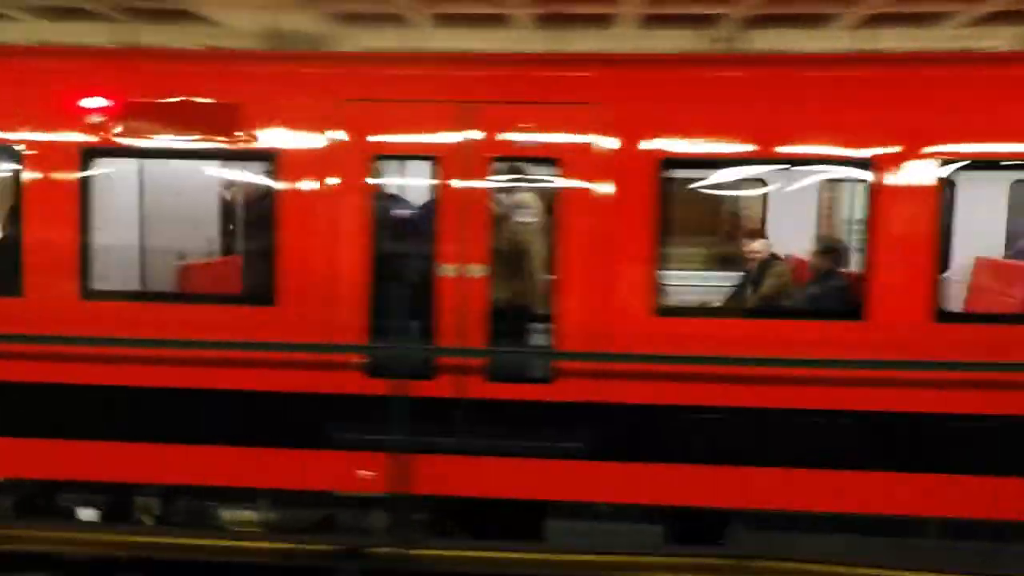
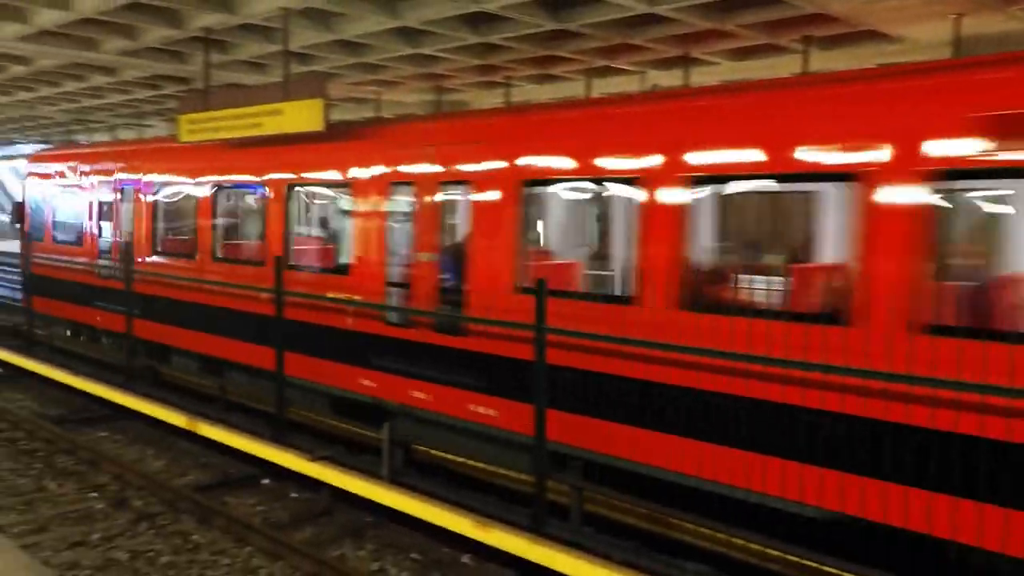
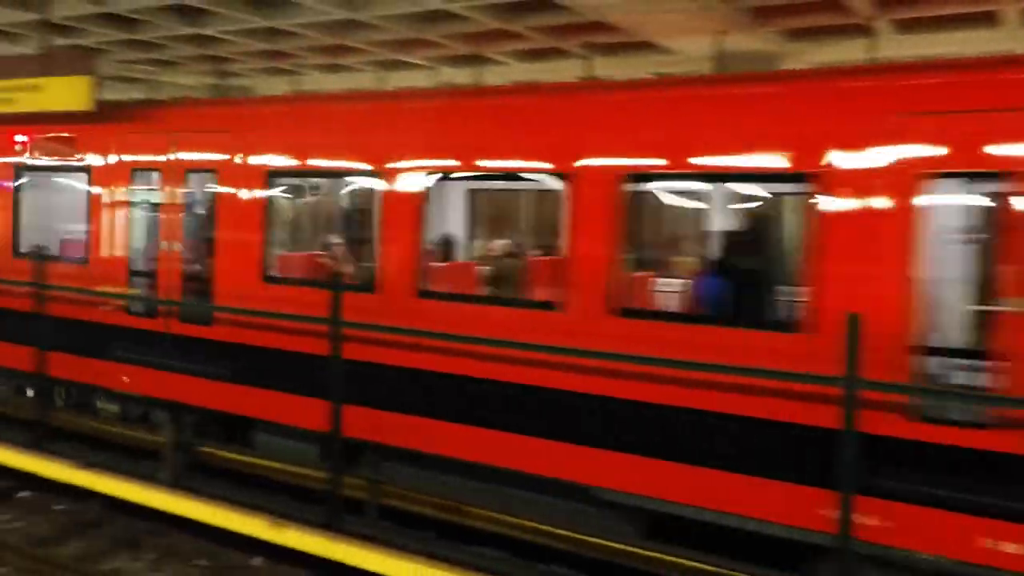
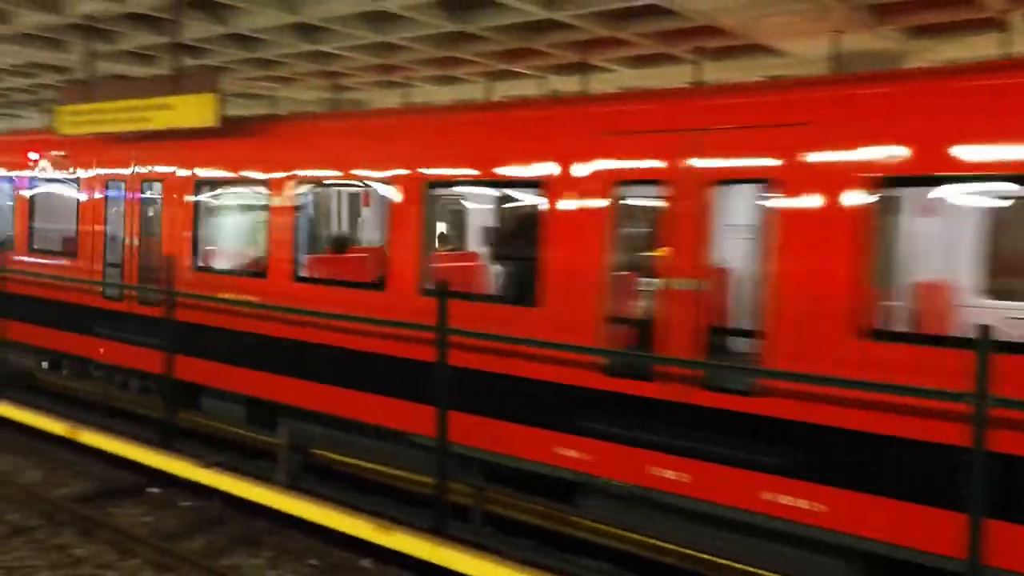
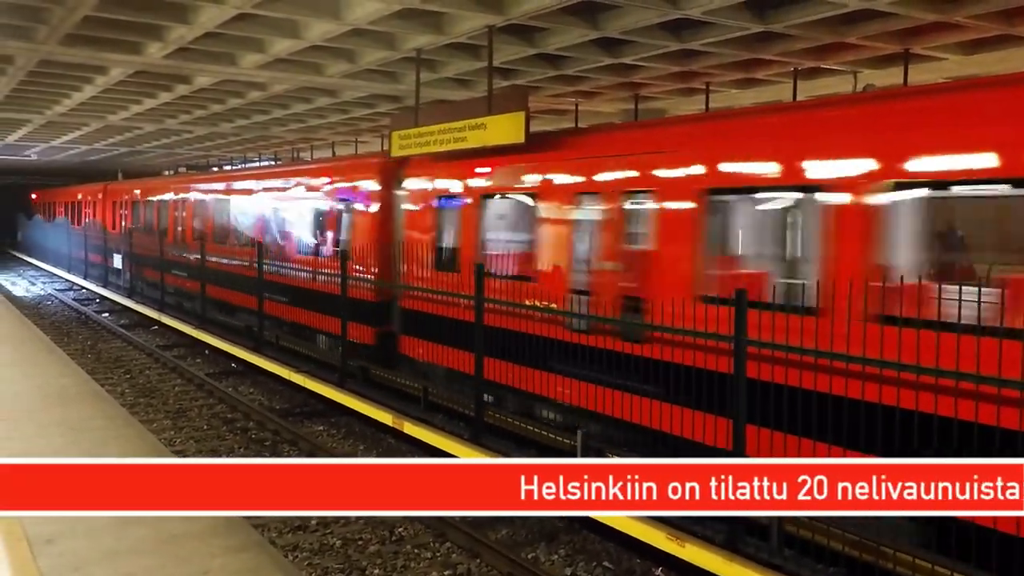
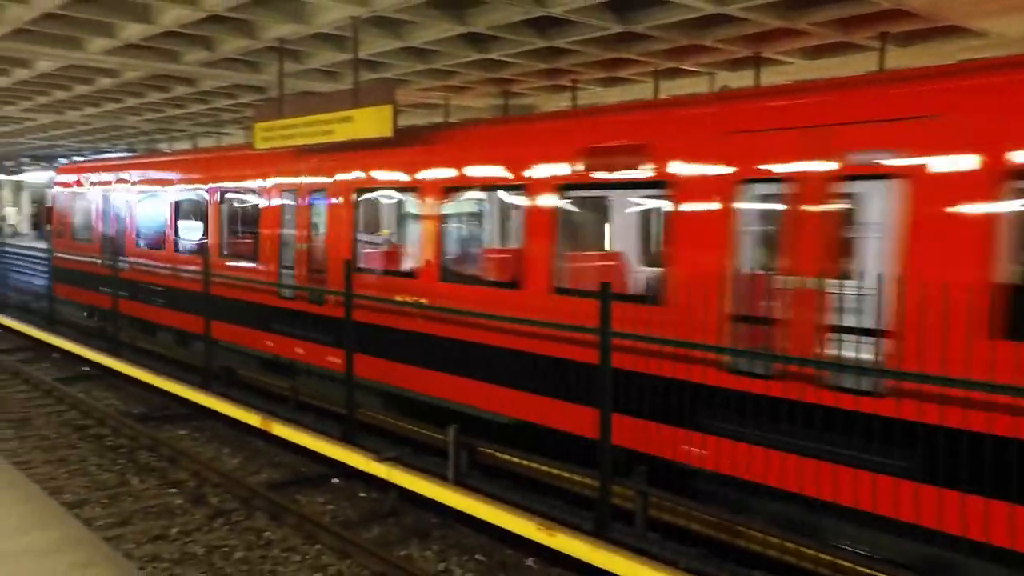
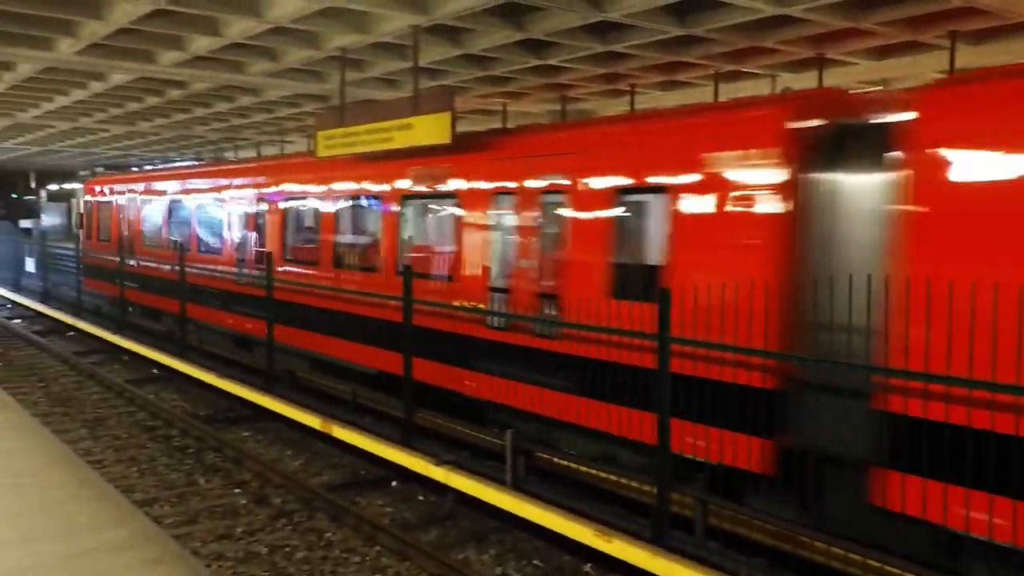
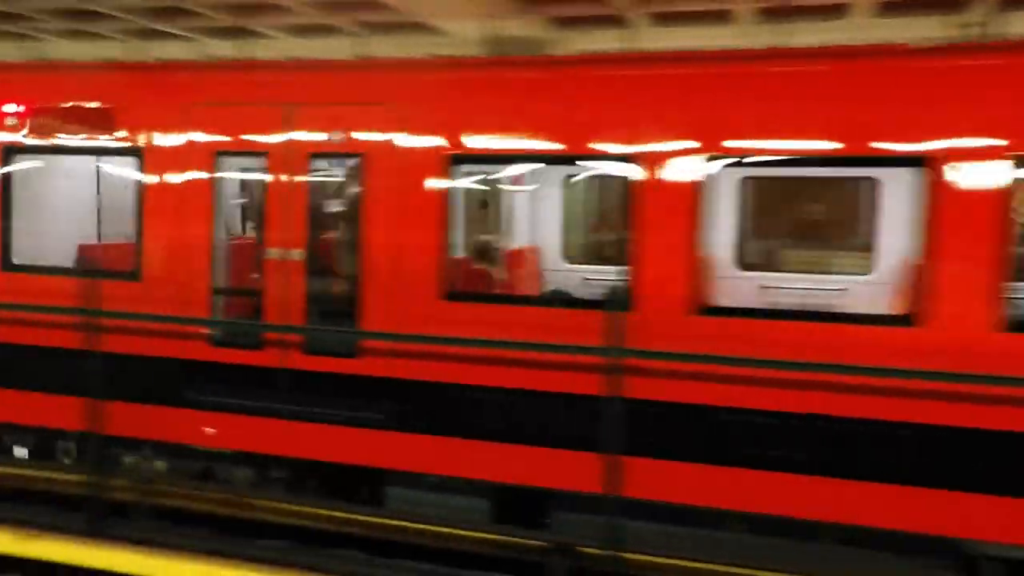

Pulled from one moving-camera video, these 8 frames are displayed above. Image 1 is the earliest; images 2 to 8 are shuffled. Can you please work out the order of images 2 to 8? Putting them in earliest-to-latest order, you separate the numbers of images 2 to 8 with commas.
8, 3, 4, 2, 6, 7, 5
